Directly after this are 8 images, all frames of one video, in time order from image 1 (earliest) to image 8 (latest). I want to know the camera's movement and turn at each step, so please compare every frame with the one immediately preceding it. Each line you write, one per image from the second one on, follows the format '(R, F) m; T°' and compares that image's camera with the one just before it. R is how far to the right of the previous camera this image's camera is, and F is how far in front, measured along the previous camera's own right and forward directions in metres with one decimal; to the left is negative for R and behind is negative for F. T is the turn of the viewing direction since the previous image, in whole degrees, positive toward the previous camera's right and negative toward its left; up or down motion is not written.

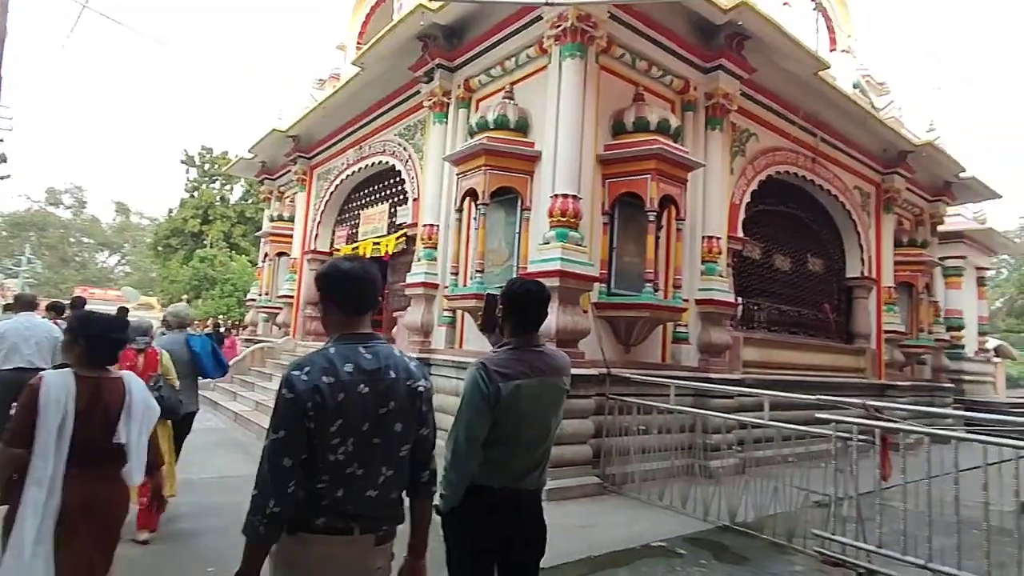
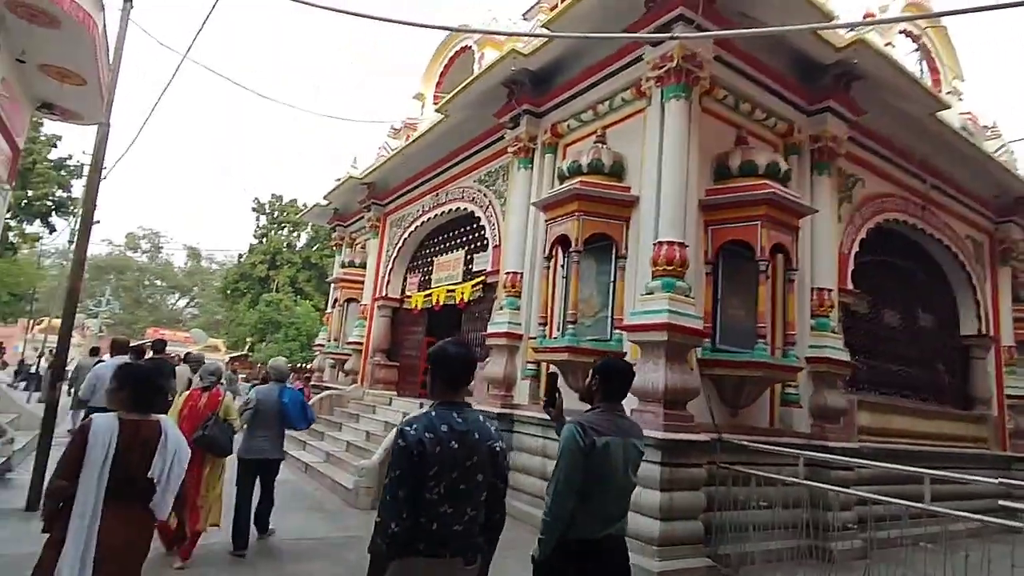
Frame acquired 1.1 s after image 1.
(-0.5, +0.4) m; -5°
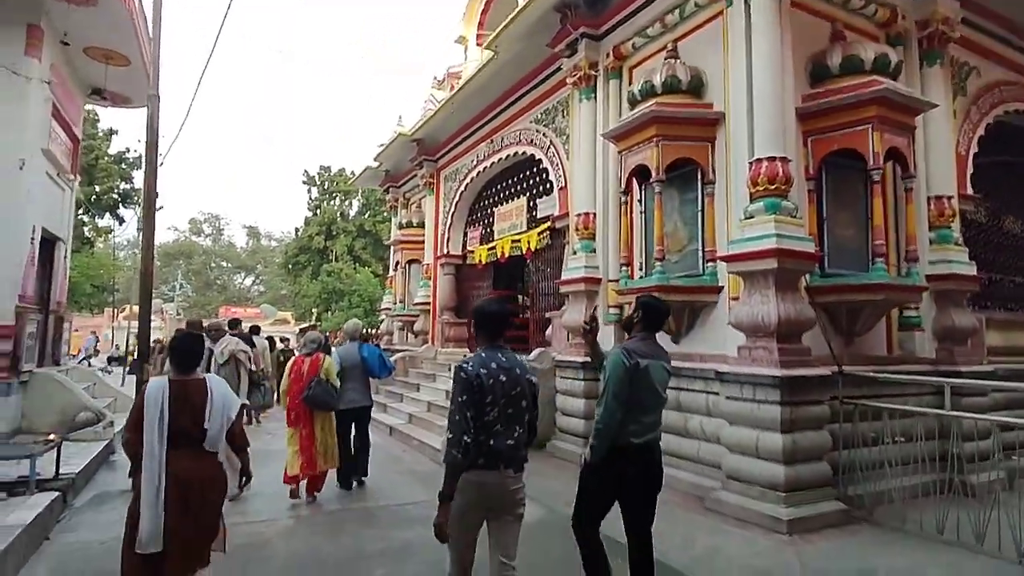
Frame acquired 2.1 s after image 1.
(-0.3, +0.4) m; -5°
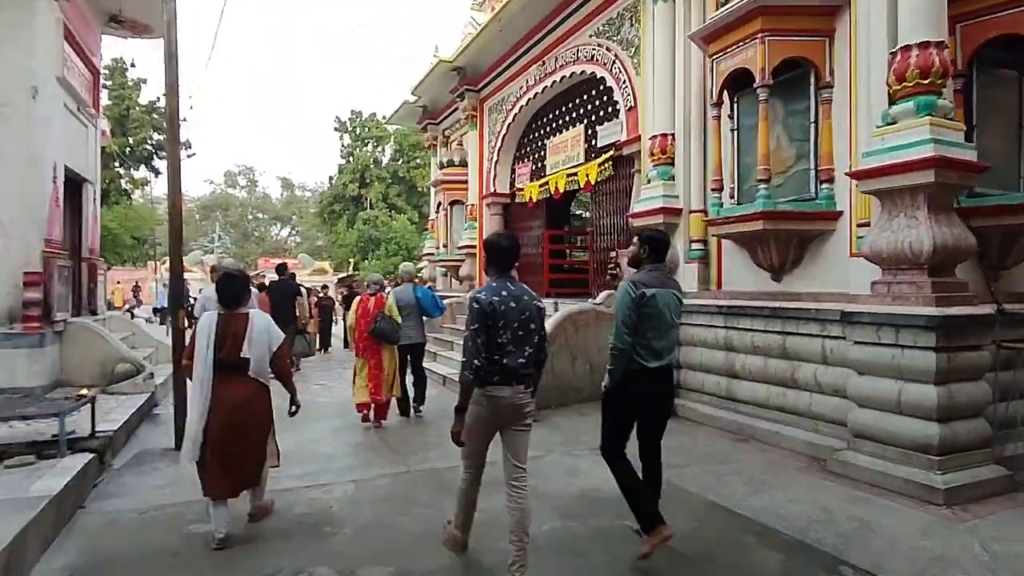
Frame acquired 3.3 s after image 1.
(-0.4, +0.8) m; -3°
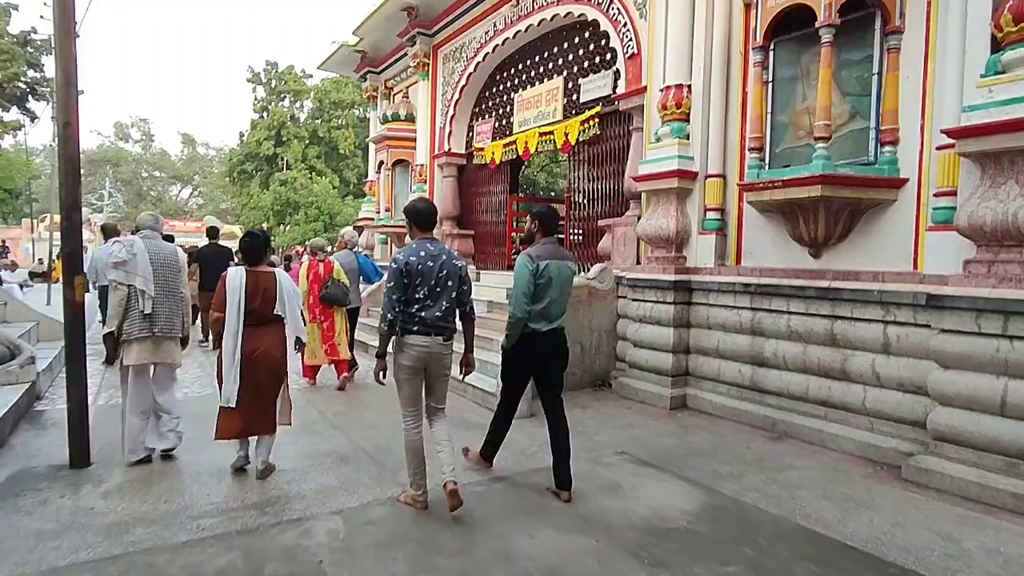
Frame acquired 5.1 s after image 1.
(-0.7, +1.1) m; +8°
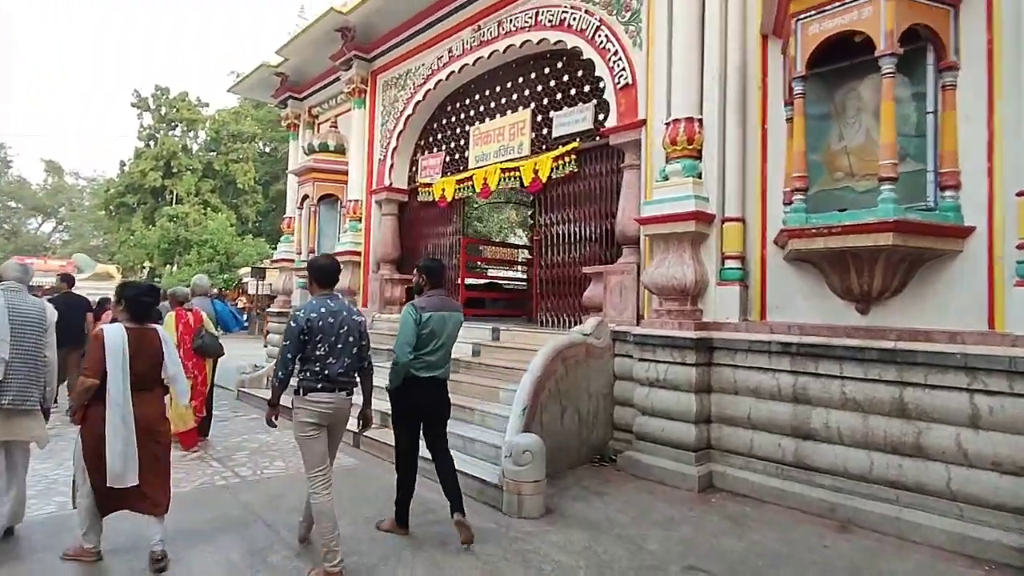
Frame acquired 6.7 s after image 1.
(-0.8, +1.1) m; +10°
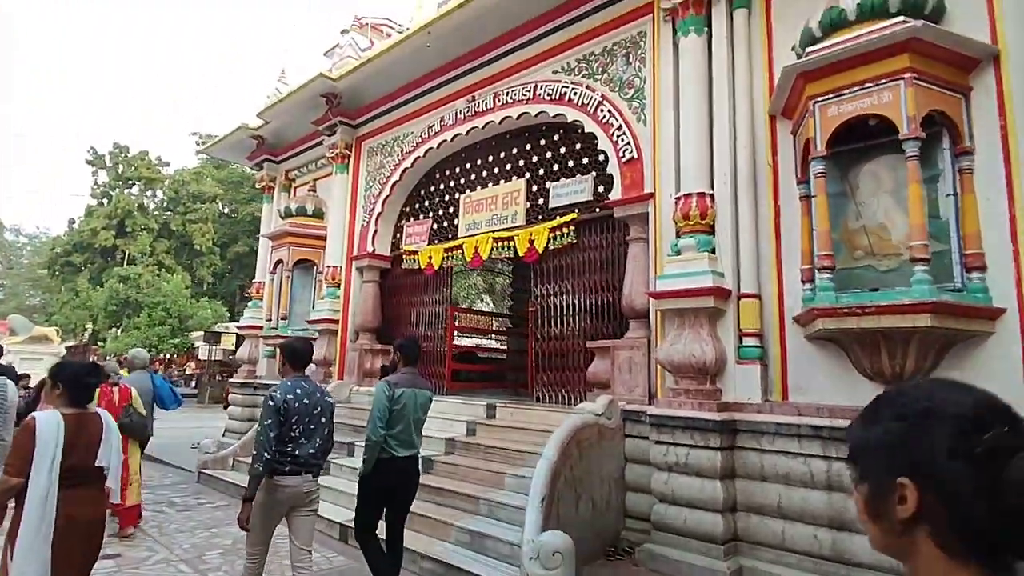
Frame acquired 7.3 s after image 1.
(-0.5, +0.3) m; +4°
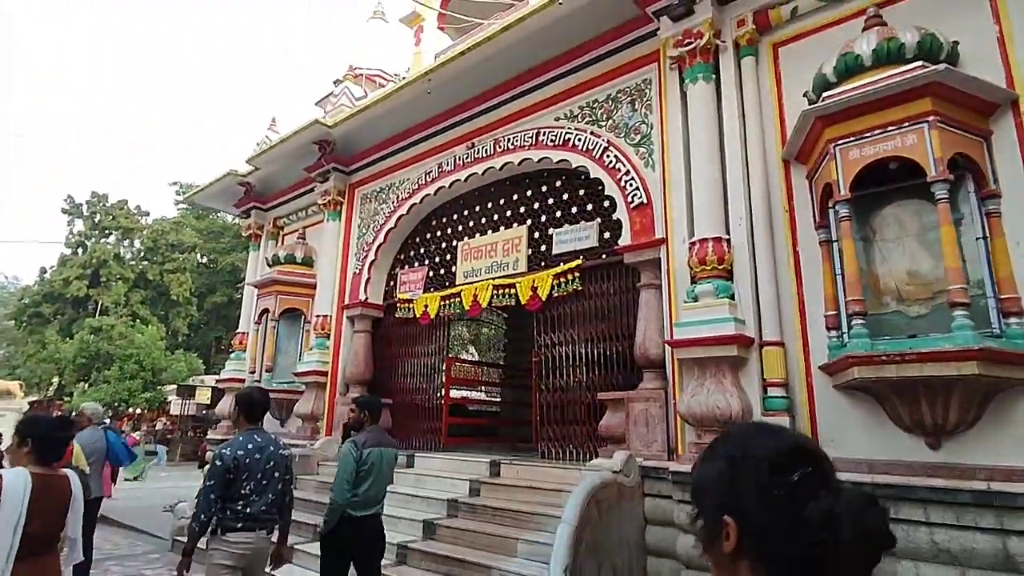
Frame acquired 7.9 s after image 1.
(-0.3, +0.3) m; +2°
